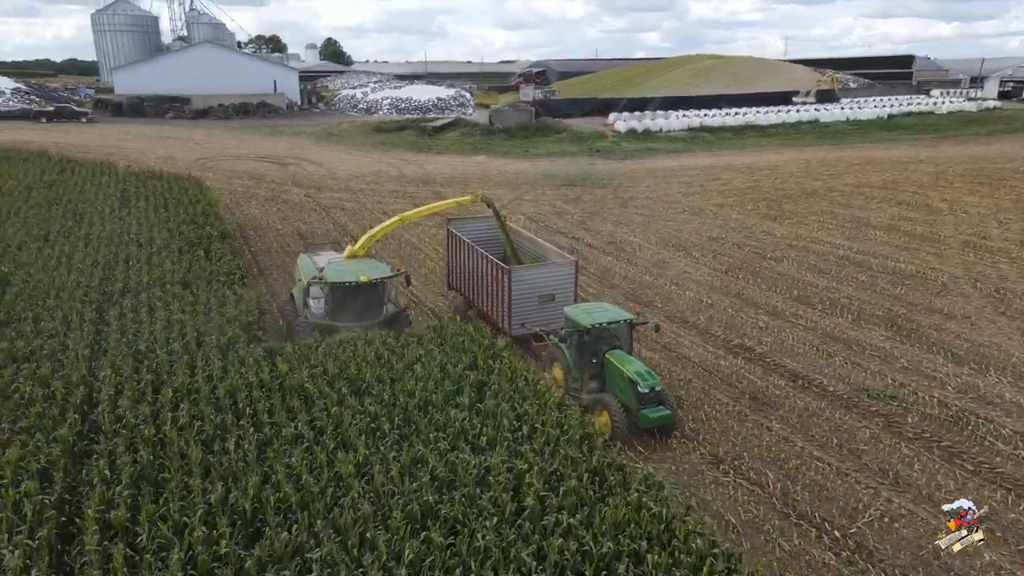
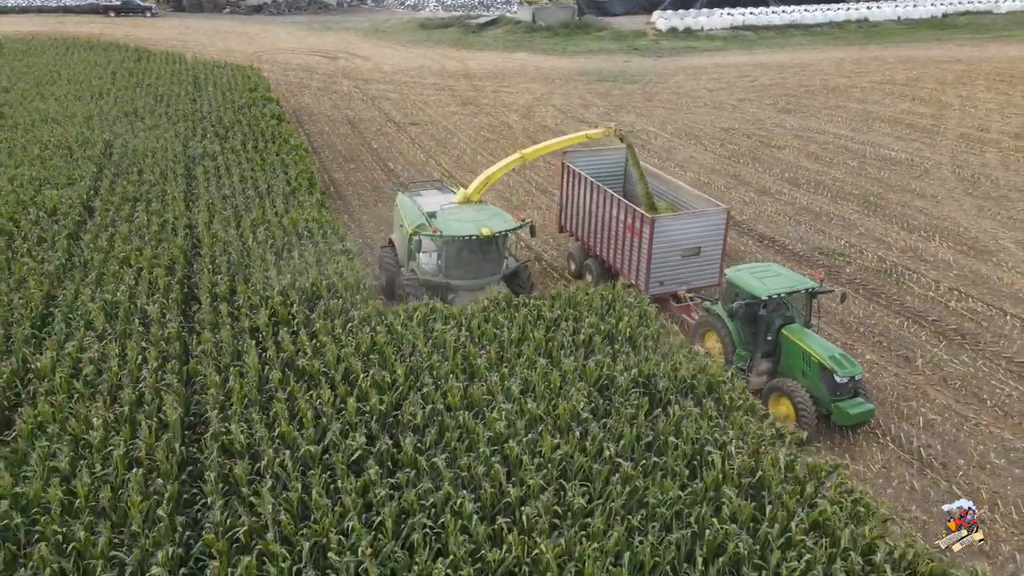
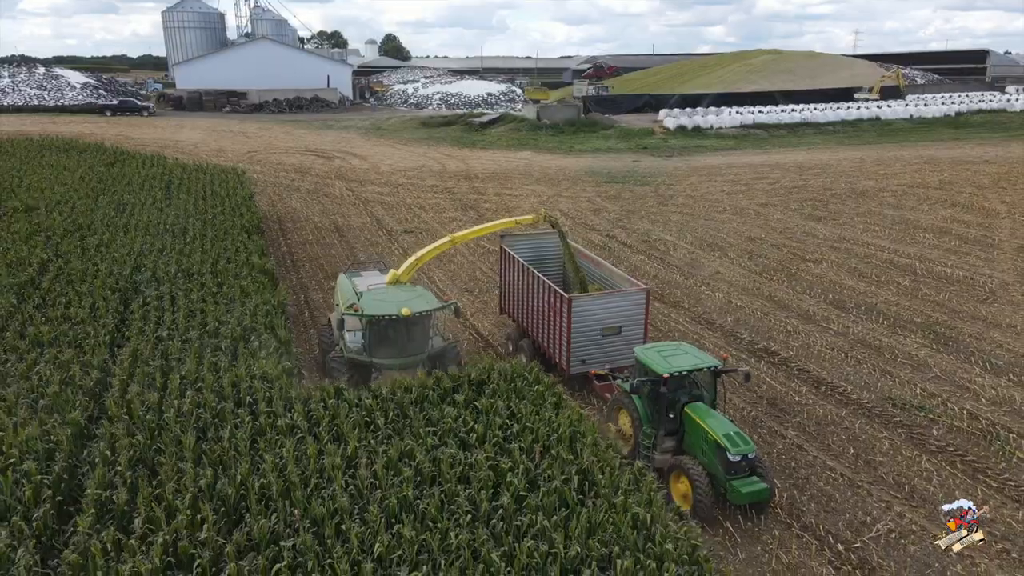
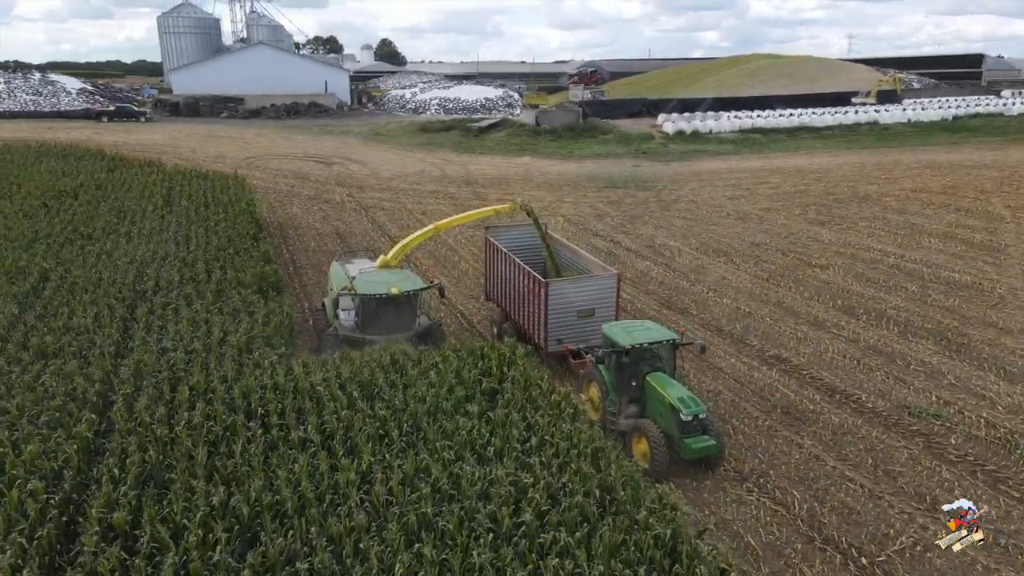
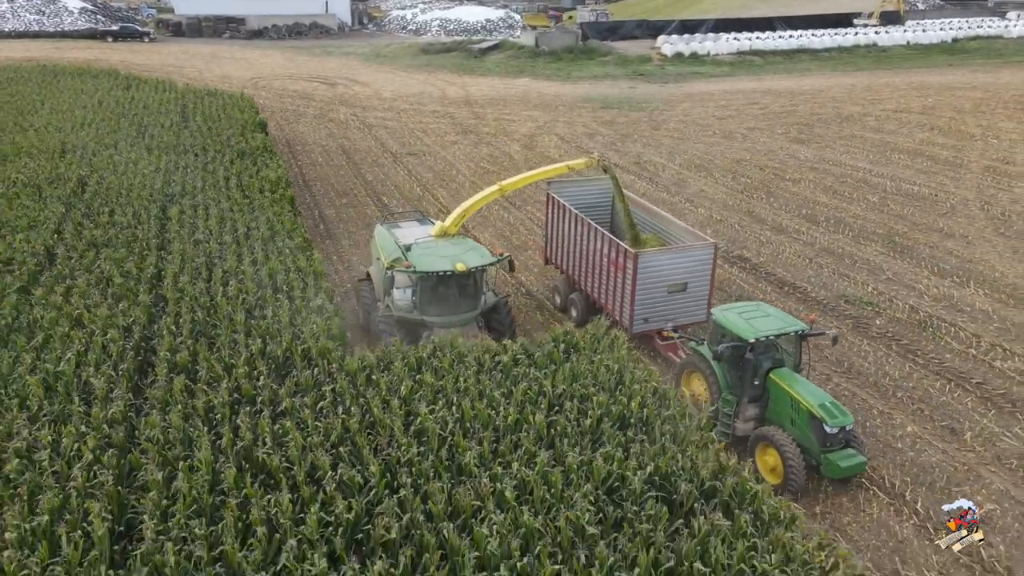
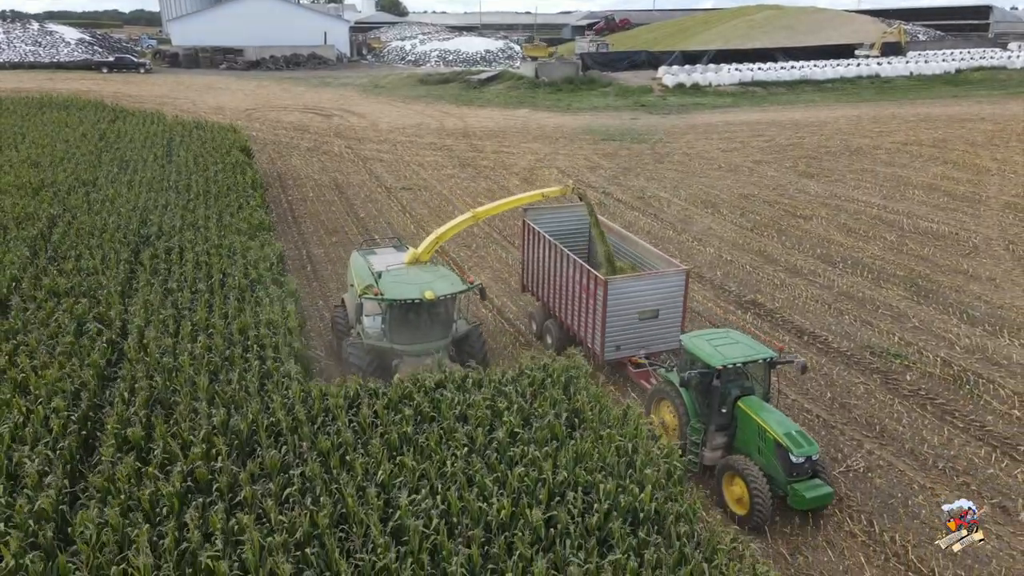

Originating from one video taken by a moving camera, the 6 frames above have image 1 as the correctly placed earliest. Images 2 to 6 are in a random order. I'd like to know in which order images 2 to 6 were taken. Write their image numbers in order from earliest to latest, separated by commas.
4, 3, 6, 5, 2
